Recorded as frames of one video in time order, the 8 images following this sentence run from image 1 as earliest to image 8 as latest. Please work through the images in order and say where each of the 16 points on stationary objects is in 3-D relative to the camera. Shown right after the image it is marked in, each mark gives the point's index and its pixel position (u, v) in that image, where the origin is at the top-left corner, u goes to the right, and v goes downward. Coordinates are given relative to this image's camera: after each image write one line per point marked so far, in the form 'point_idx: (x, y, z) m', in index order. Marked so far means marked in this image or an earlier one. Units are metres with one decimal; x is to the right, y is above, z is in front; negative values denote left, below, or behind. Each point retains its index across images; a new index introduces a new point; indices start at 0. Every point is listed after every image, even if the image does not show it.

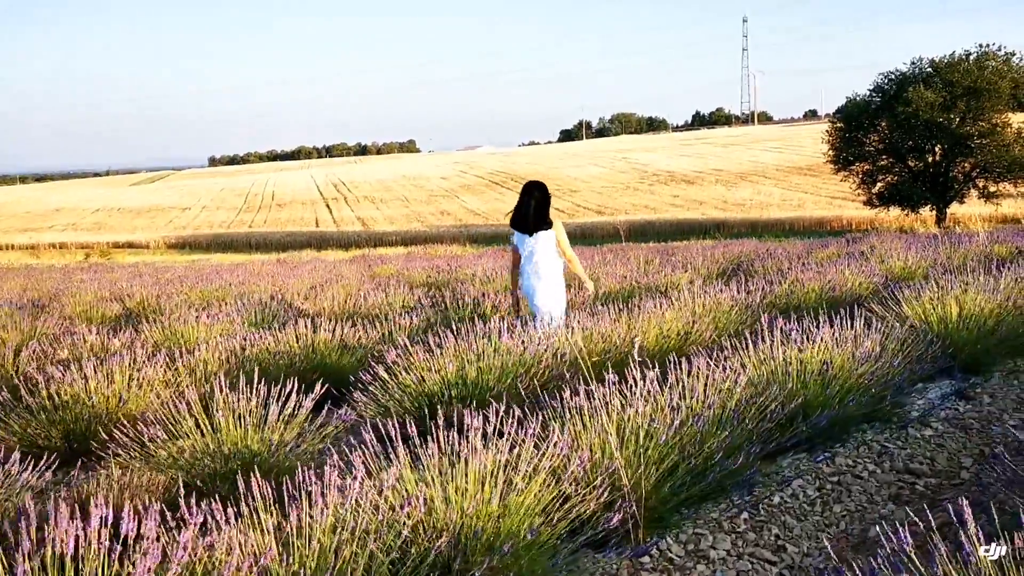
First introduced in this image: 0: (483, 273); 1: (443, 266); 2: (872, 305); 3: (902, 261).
0: (-0.3, +0.2, +9.5) m
1: (-0.9, +0.3, +12.8) m
2: (+2.0, -0.1, +5.3) m
3: (+2.9, +0.2, +7.1) m
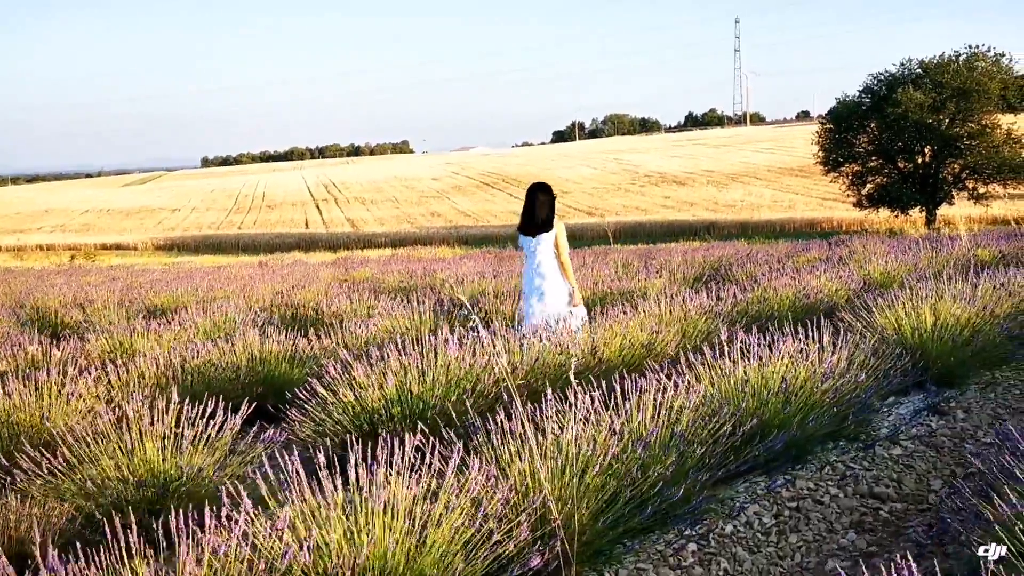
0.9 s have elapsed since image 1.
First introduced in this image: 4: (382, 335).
0: (-0.5, +0.1, +9.2) m
1: (-1.2, +0.3, +12.6) m
2: (+1.8, -0.1, +5.1) m
3: (+2.7, +0.2, +6.9) m
4: (-0.6, -0.2, +5.0) m
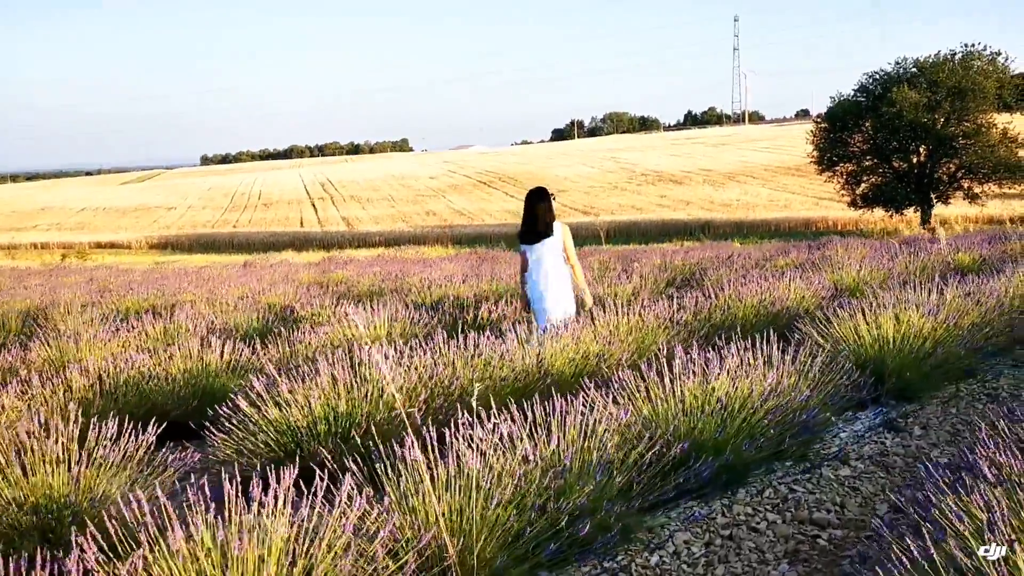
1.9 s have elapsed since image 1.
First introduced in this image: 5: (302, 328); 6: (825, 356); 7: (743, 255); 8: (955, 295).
0: (-0.8, +0.1, +9.1) m
1: (-1.5, +0.2, +12.4) m
2: (+1.5, -0.2, +5.0) m
3: (+2.4, +0.1, +6.7) m
4: (-0.9, -0.3, +4.8) m
5: (-1.2, -0.2, +5.5) m
6: (+1.5, -0.3, +4.4) m
7: (+2.7, +0.4, +10.9) m
8: (+2.4, 0.0, +5.1) m
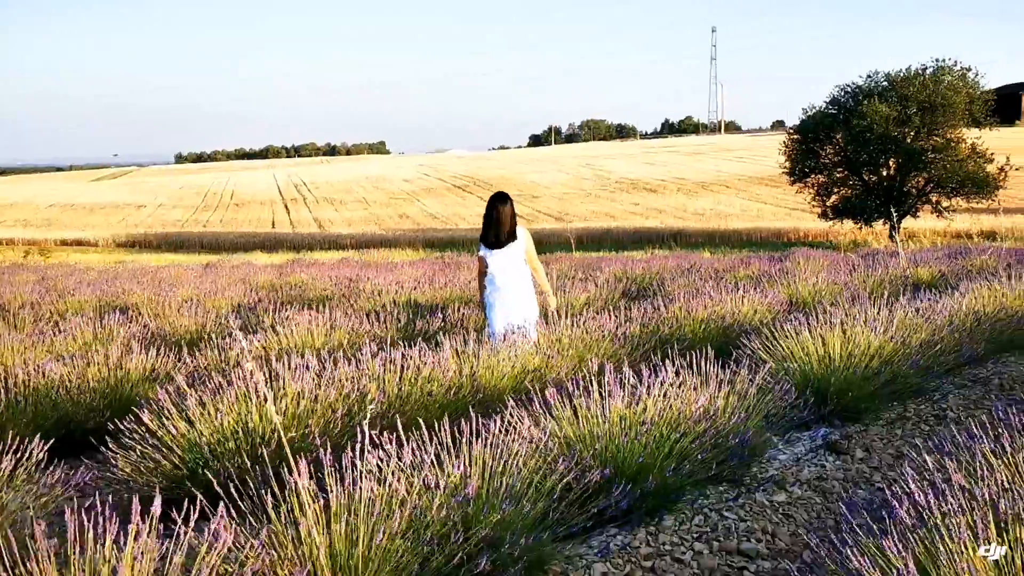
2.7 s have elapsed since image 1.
0: (-1.2, 0.0, +8.9) m
1: (-2.0, +0.2, +12.2) m
2: (+1.2, -0.3, +4.8) m
3: (+2.1, 0.0, +6.6) m
4: (-1.2, -0.3, +4.6) m
5: (-1.5, -0.3, +5.3) m
6: (+1.2, -0.4, +4.2) m
7: (+2.2, +0.3, +10.8) m
8: (+2.1, -0.1, +5.0) m
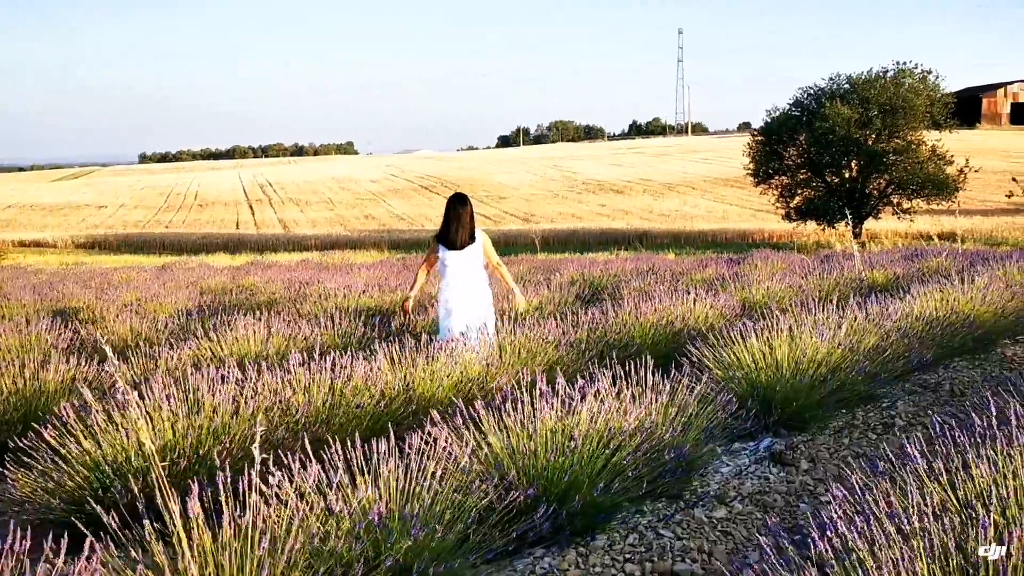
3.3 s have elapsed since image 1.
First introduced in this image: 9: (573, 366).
0: (-1.6, 0.0, +8.7) m
1: (-2.5, +0.1, +12.0) m
2: (+0.9, -0.3, +4.7) m
3: (+1.7, 0.0, +6.5) m
4: (-1.5, -0.3, +4.4) m
5: (-1.8, -0.3, +5.1) m
6: (+0.9, -0.4, +4.1) m
7: (+1.7, +0.2, +10.7) m
8: (+1.8, -0.2, +4.9) m
9: (+0.3, -0.4, +4.5) m
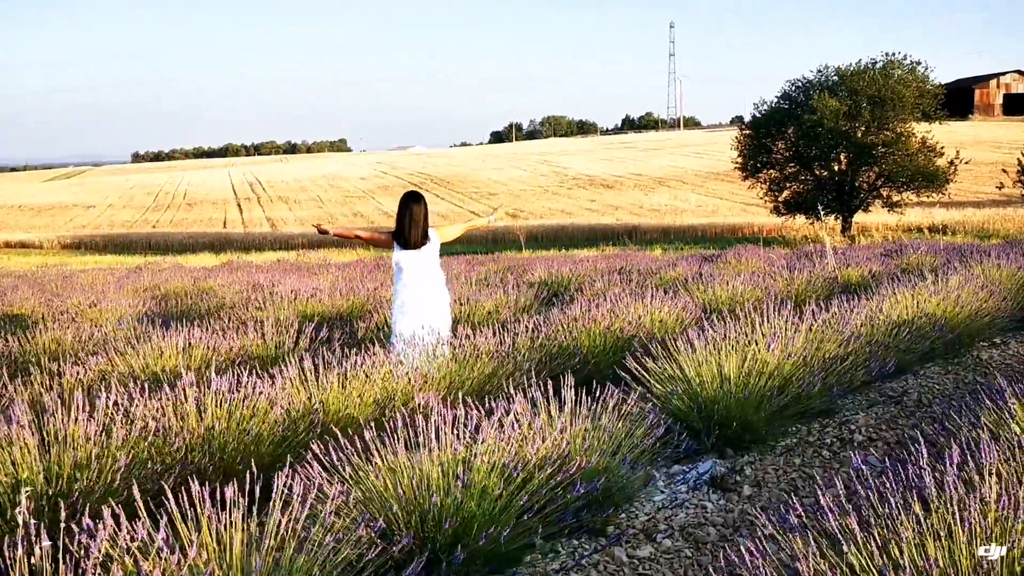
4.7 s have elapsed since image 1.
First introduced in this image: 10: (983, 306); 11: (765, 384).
0: (-2.0, 0.0, +8.3) m
1: (-2.8, +0.1, +11.6) m
2: (+0.6, -0.3, +4.4) m
3: (+1.4, 0.0, +6.2) m
4: (-1.8, -0.4, +4.0) m
5: (-2.1, -0.3, +4.7) m
6: (+0.6, -0.4, +3.8) m
7: (+1.4, +0.2, +10.4) m
8: (+1.5, -0.2, +4.6) m
9: (0.0, -0.4, +4.2) m
10: (+2.8, -0.1, +5.6) m
11: (+1.0, -0.4, +3.9) m
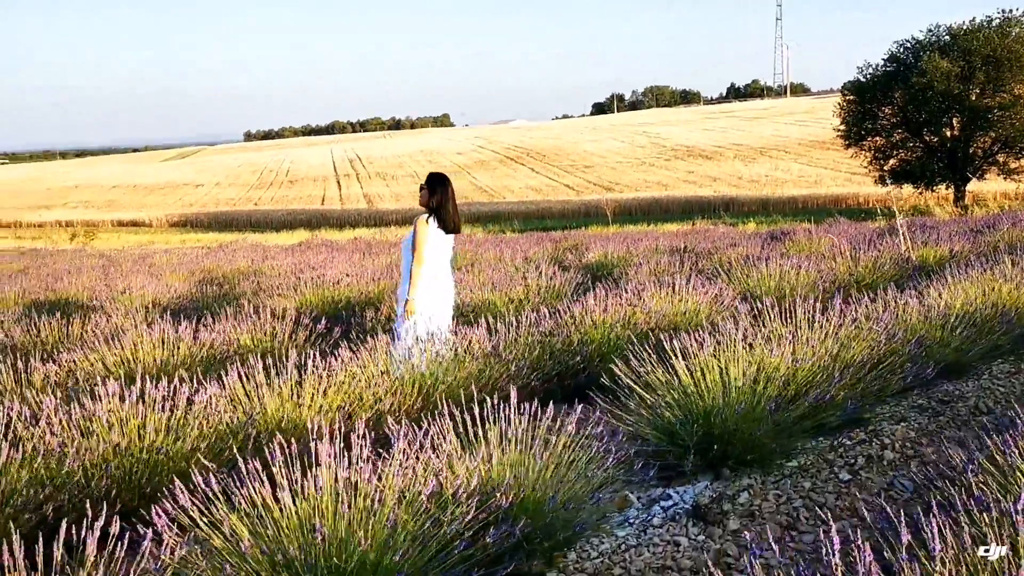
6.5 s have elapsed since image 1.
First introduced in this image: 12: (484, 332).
0: (-1.6, +0.1, +8.1) m
1: (-2.1, +0.3, +11.4) m
2: (+0.6, -0.3, +3.9) m
3: (+1.5, +0.1, +5.6) m
4: (-1.9, -0.4, +3.8) m
5: (-2.1, -0.3, +4.5) m
6: (+0.5, -0.4, +3.3) m
7: (+1.9, +0.5, +9.7) m
8: (+1.4, -0.1, +4.0) m
9: (-0.1, -0.4, +3.7) m
10: (+2.9, 0.0, +4.9) m
11: (+0.9, -0.4, +3.4) m
12: (-0.1, -0.2, +4.4) m
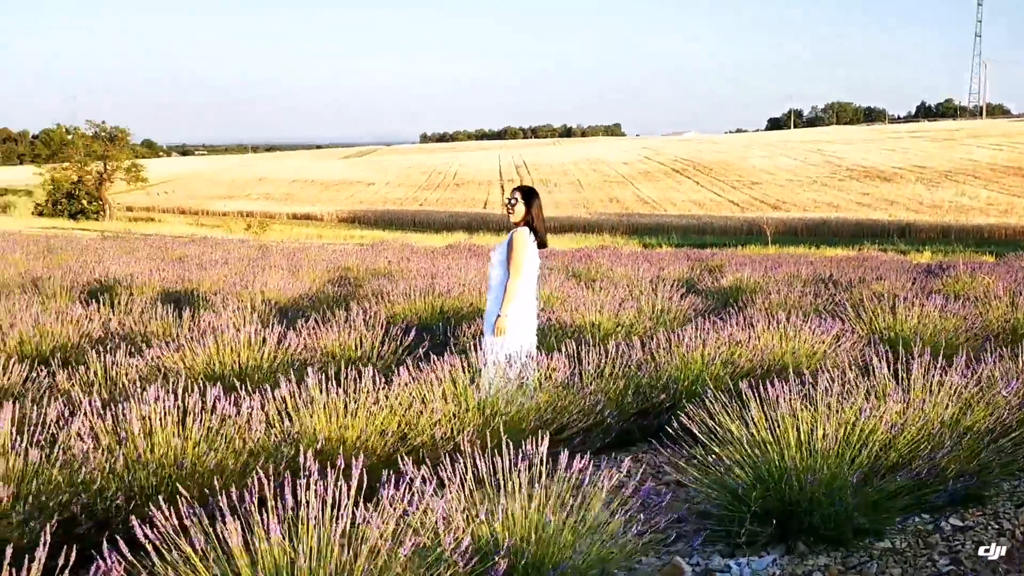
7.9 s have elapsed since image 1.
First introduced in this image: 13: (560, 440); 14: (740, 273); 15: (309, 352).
0: (-0.6, 0.0, +8.0) m
1: (-0.5, +0.3, +11.4) m
2: (+0.8, -0.4, +3.5) m
3: (+2.1, -0.1, +5.0) m
4: (-1.6, -0.4, +3.8) m
5: (-1.7, -0.3, +4.6) m
6: (+0.6, -0.5, +2.9) m
7: (+3.2, +0.1, +9.0) m
8: (+1.7, -0.3, +3.5) m
9: (+0.2, -0.5, +3.5) m
10: (+3.3, -0.3, +4.1) m
11: (+1.1, -0.5, +2.9) m
12: (+0.2, -0.3, +4.1) m
13: (+0.1, -0.5, +3.4) m
14: (+2.1, +0.1, +9.1) m
15: (-1.0, -0.3, +4.4) m
